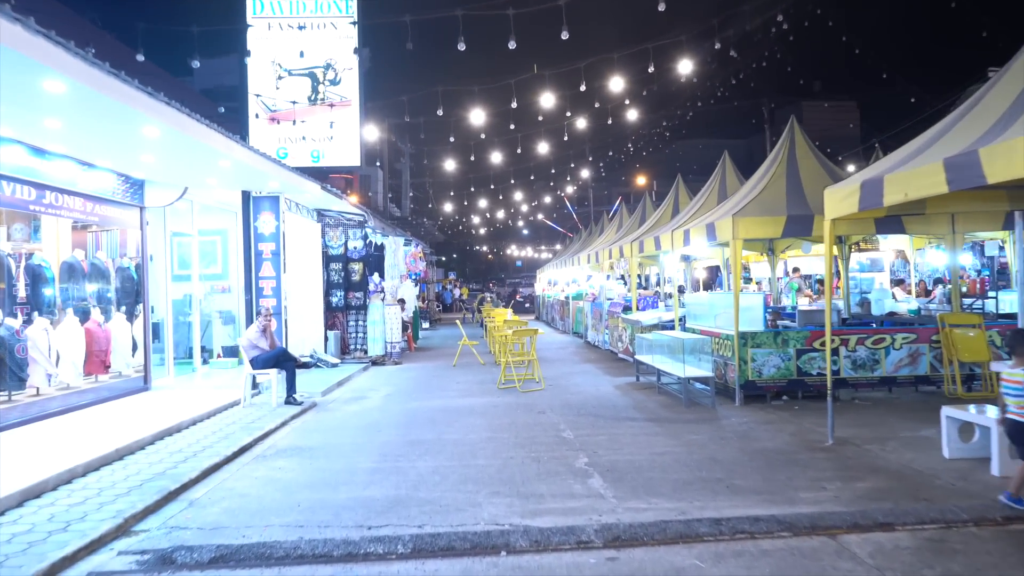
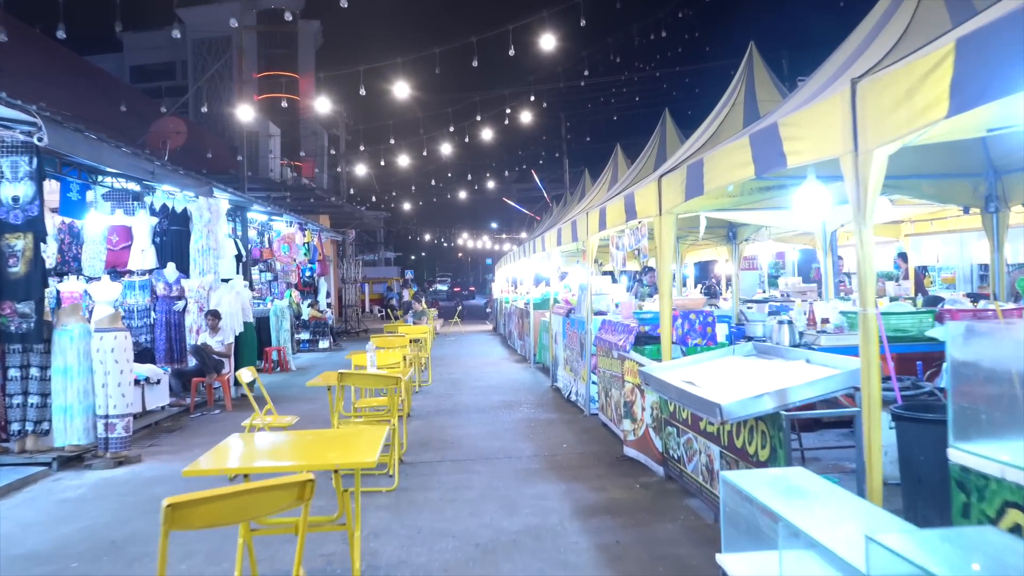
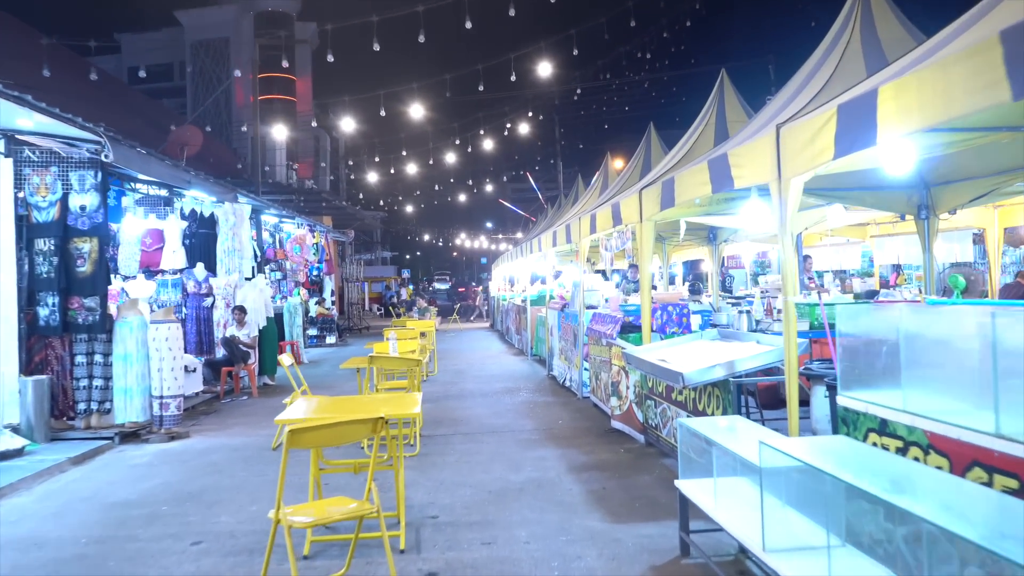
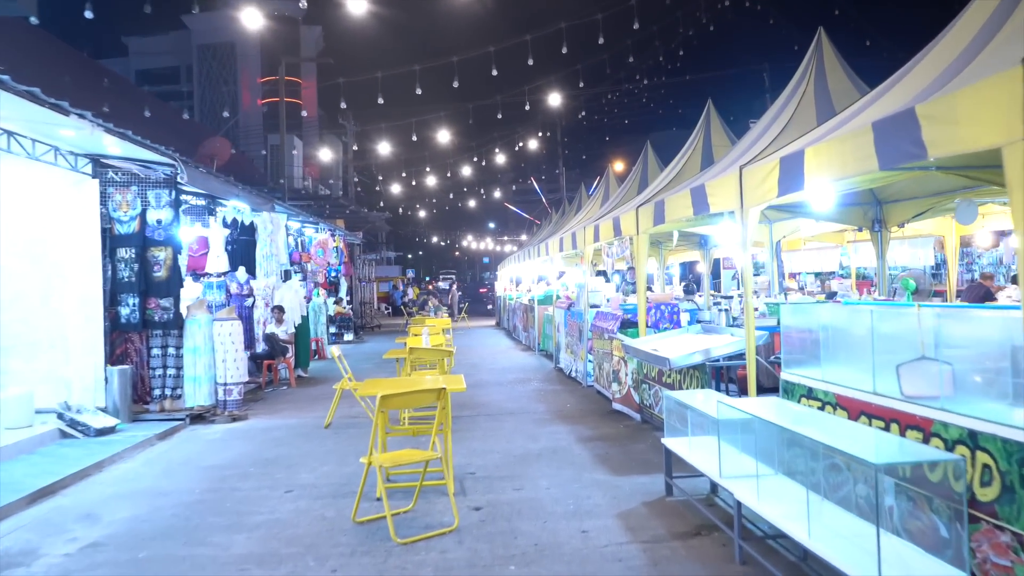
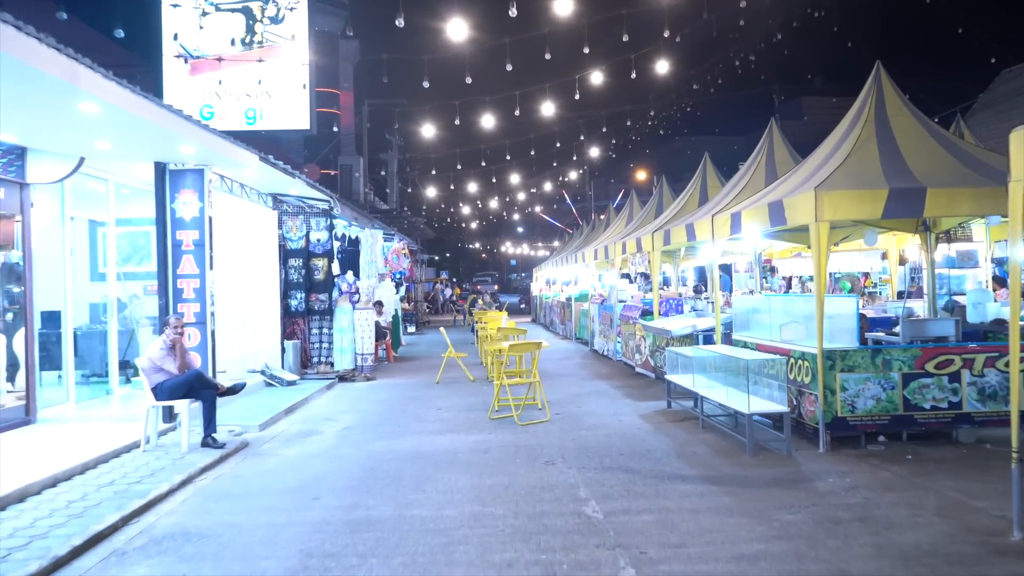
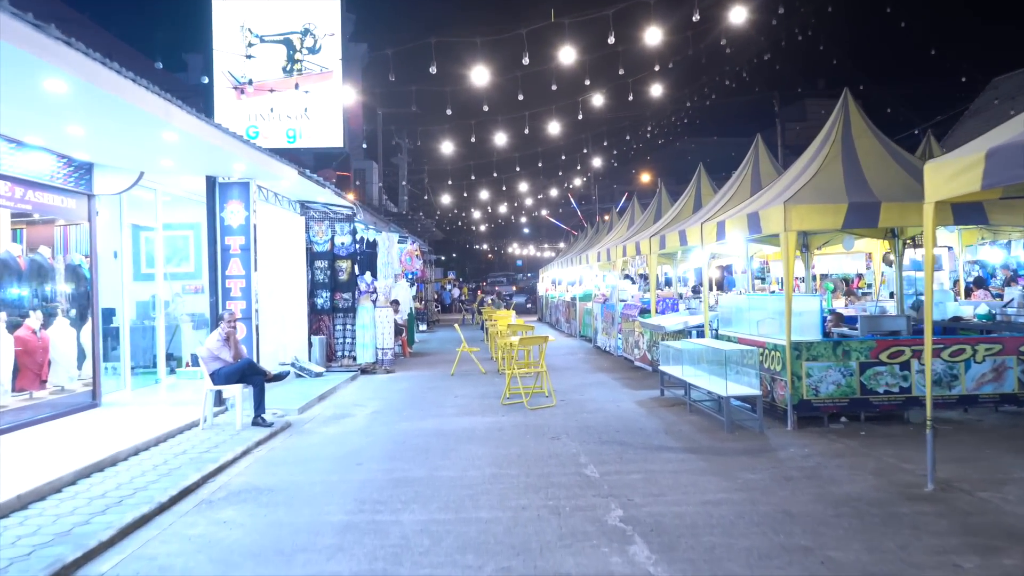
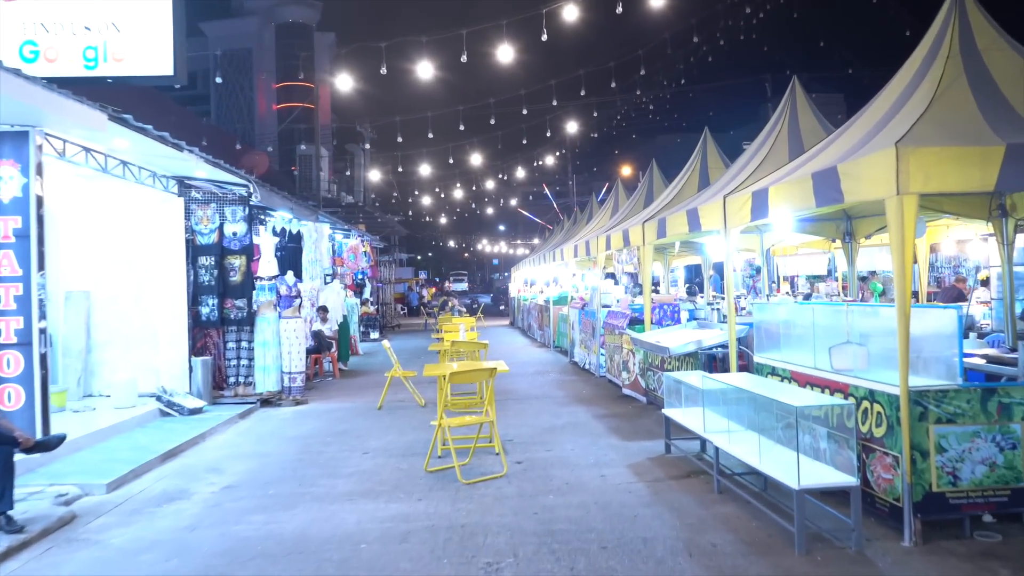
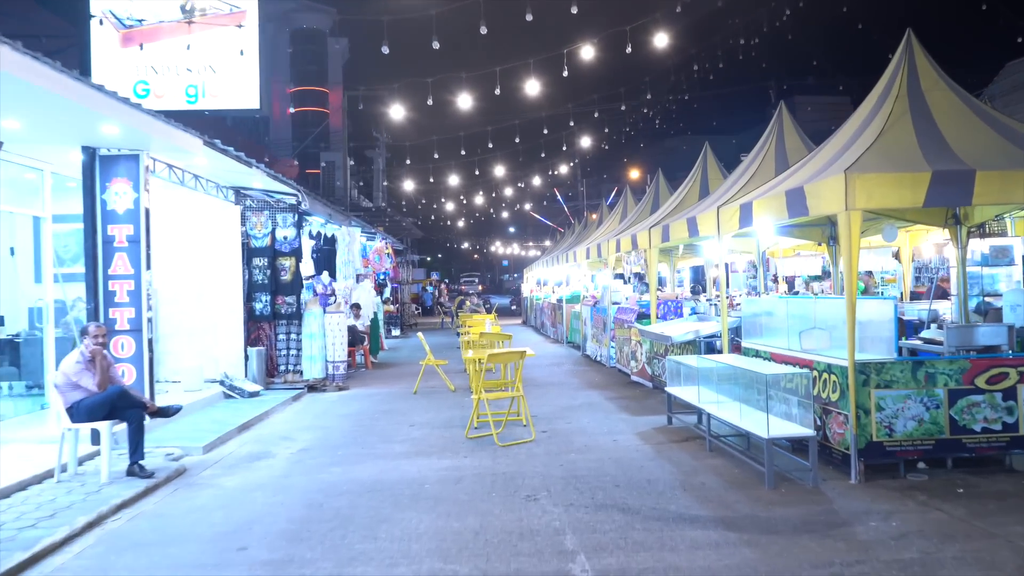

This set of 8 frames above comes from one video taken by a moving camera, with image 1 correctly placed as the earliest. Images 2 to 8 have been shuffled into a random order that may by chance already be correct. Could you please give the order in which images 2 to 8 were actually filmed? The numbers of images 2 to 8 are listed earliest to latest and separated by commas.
6, 5, 8, 7, 4, 3, 2
